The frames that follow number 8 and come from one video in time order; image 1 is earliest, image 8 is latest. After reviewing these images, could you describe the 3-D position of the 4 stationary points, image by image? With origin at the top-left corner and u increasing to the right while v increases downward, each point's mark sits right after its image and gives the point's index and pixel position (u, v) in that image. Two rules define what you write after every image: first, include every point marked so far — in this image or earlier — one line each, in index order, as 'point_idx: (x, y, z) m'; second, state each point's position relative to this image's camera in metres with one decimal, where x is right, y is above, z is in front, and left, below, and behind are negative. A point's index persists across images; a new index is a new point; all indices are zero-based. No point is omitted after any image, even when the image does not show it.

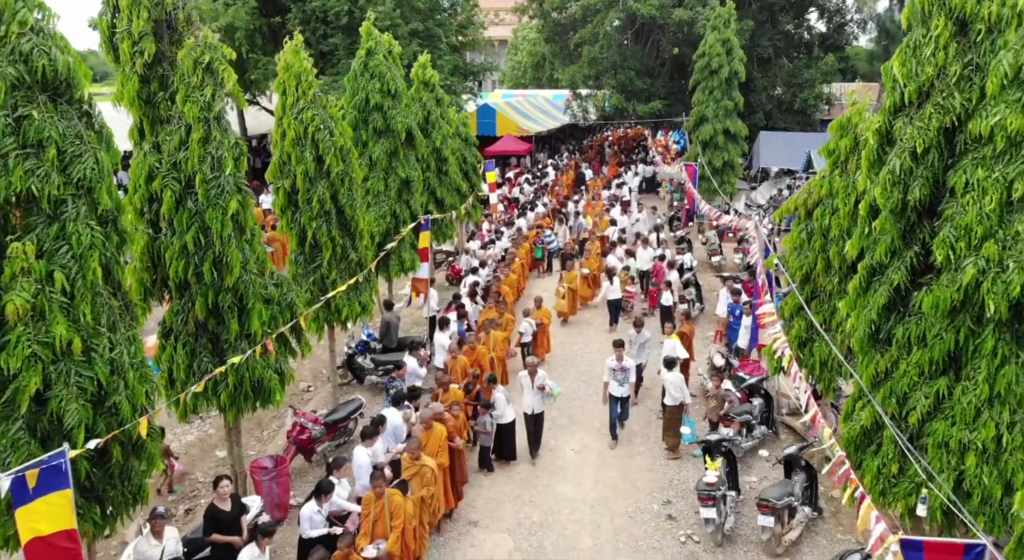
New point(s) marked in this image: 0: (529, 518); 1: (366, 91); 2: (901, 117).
0: (+0.2, -2.7, +10.5) m
1: (-2.4, +3.1, +14.8) m
2: (+3.2, +1.4, +7.4) m
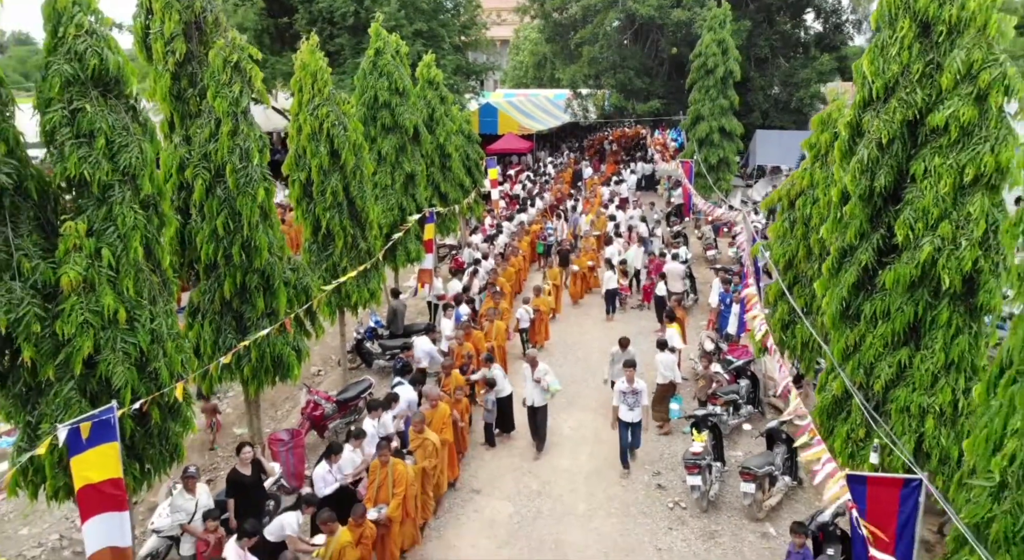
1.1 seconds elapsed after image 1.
0: (+0.2, -2.5, +11.2) m
1: (-2.4, +3.3, +15.5) m
2: (+3.2, +1.5, +8.1) m
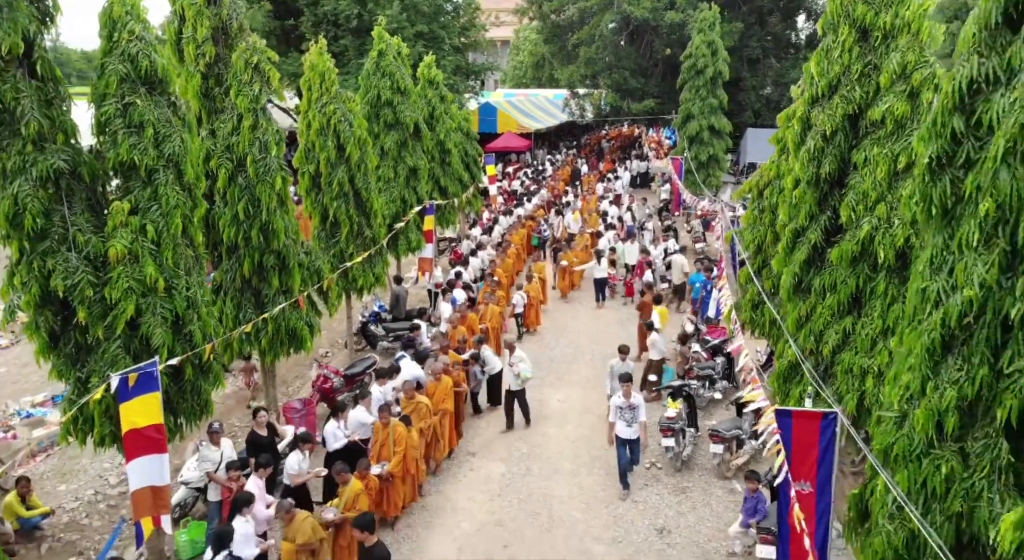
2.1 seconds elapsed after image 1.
0: (+0.1, -2.3, +12.2) m
1: (-2.5, +3.5, +16.5) m
2: (+3.1, +1.8, +9.1) m
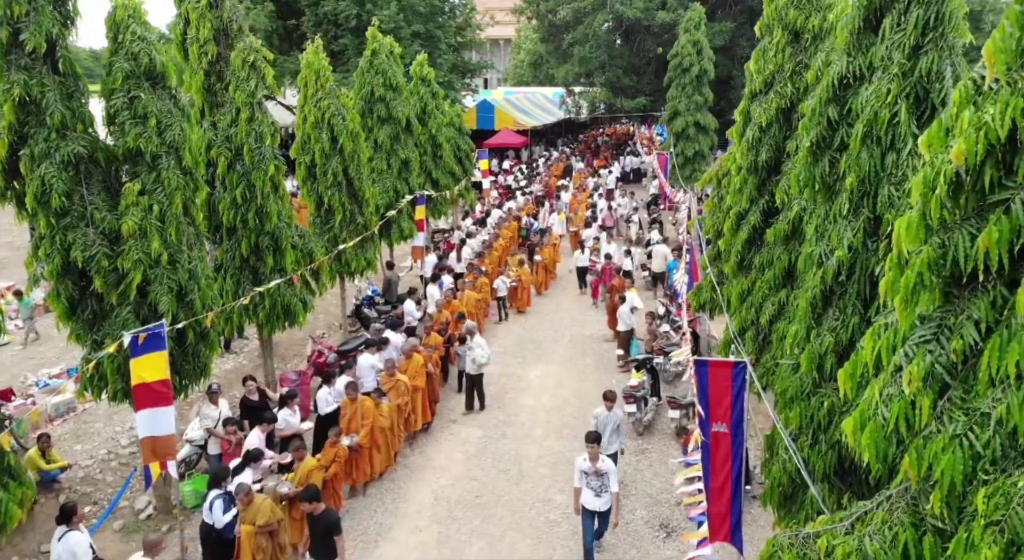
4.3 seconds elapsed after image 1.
0: (-0.2, -2.0, +13.2) m
1: (-2.8, +3.8, +17.6) m
2: (+2.8, +2.0, +10.1) m
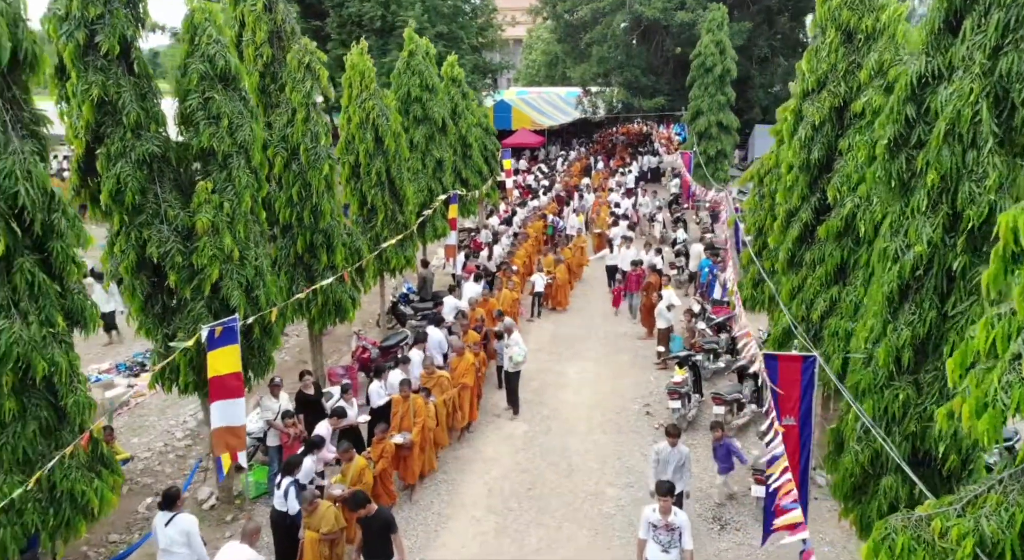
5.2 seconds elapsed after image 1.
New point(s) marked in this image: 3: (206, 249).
0: (+0.4, -2.0, +13.4) m
1: (-2.1, +3.9, +17.7) m
2: (+3.4, +2.1, +10.3) m
3: (-3.0, +0.3, +8.7) m
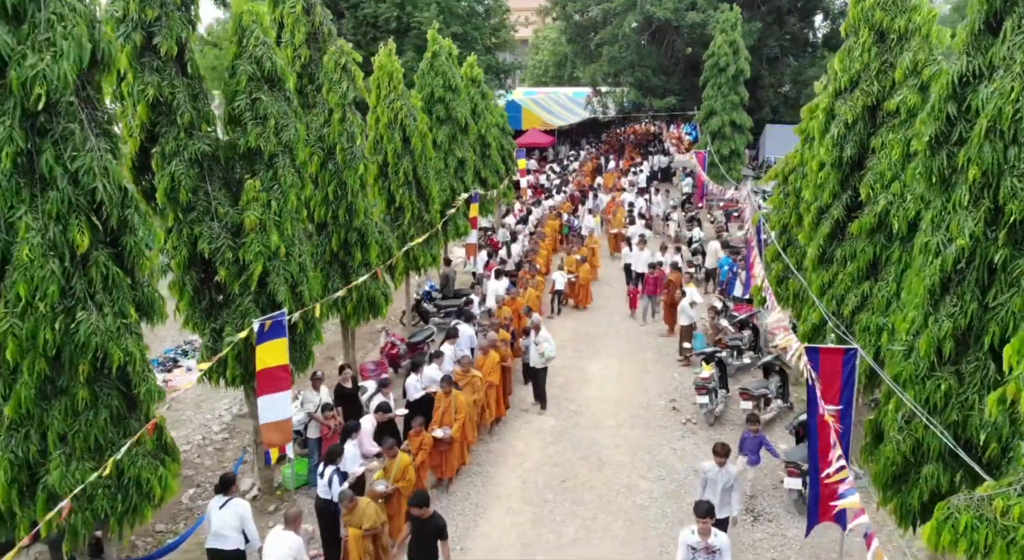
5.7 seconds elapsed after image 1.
0: (+0.9, -2.0, +13.6) m
1: (-1.6, +3.9, +18.0) m
2: (+3.8, +2.1, +10.5) m
3: (-2.6, +0.3, +8.9) m
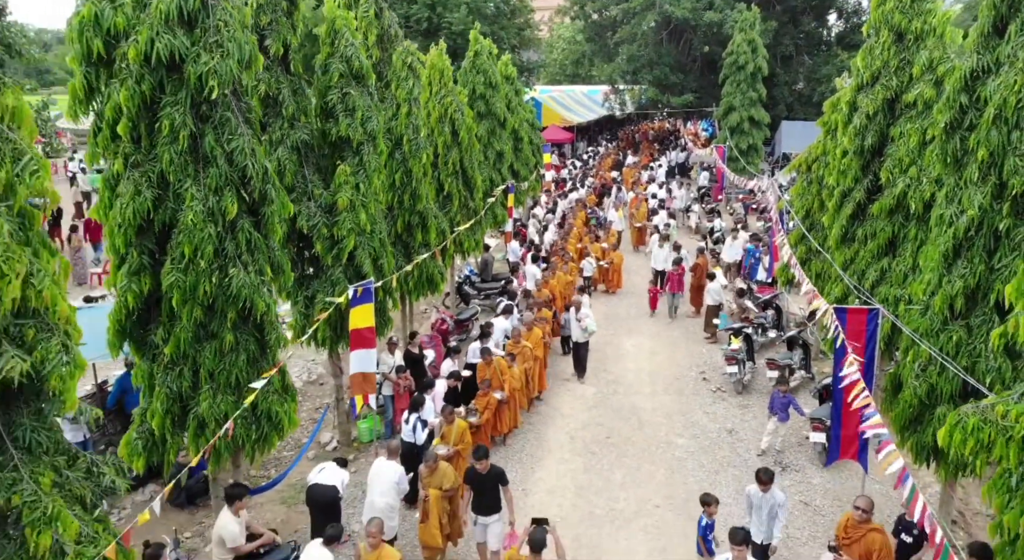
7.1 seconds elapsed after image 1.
0: (+1.6, -1.6, +14.8) m
1: (-0.9, +4.2, +19.1) m
2: (+4.5, +2.4, +11.6) m
3: (-1.9, +0.7, +10.1) m
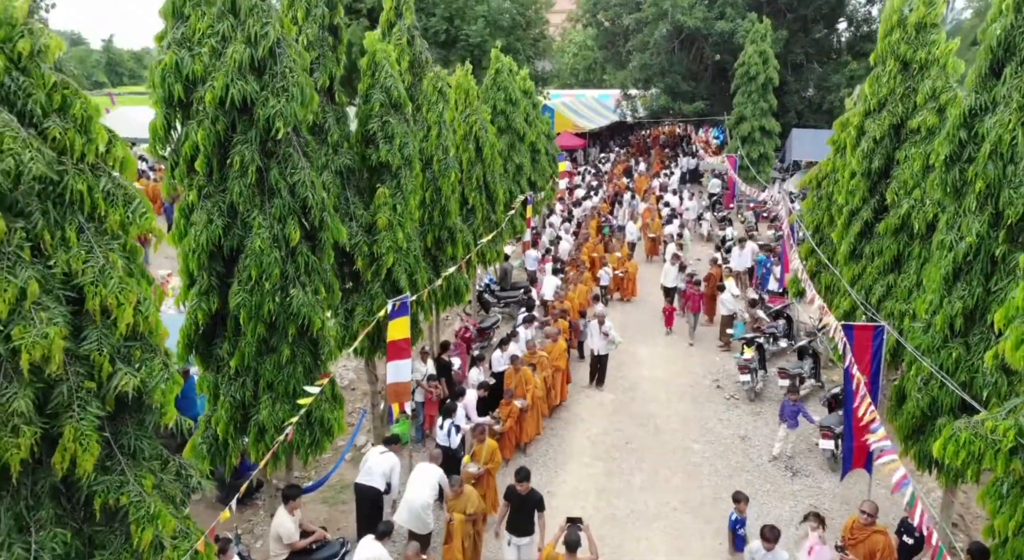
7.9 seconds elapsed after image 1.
0: (+1.9, -1.8, +15.5) m
1: (-0.4, +4.0, +19.8) m
2: (+4.9, +2.2, +12.2) m
3: (-1.6, +0.5, +10.8) m
